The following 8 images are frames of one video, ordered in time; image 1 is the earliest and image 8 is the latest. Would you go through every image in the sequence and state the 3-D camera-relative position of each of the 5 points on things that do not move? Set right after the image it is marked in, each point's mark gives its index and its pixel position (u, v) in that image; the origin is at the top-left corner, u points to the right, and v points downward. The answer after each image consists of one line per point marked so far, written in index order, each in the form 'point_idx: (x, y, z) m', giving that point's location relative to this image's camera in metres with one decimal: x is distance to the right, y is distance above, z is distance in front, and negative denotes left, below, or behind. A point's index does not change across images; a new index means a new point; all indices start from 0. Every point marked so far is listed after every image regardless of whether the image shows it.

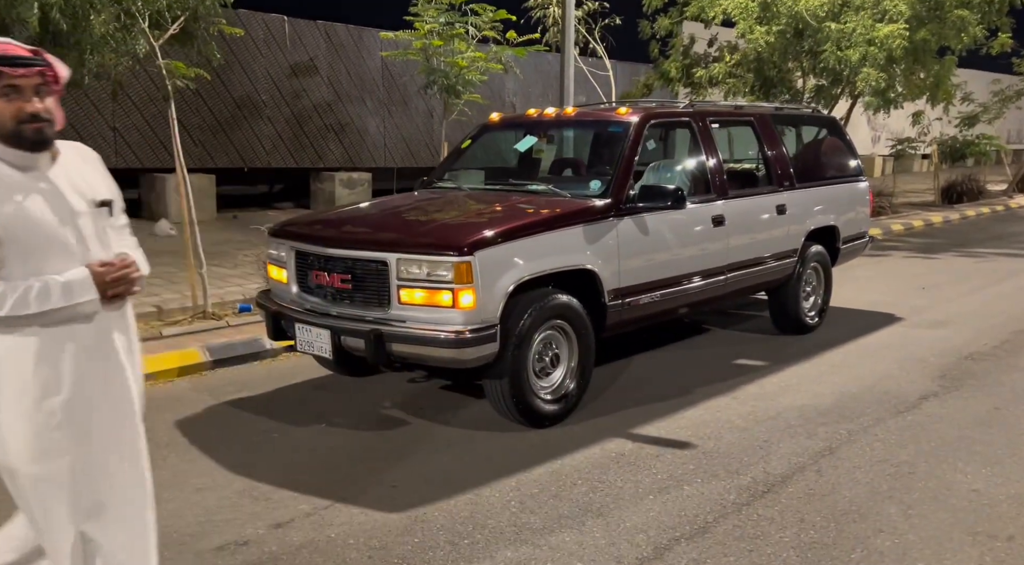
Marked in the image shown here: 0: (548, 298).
0: (+0.2, -0.1, +5.1) m
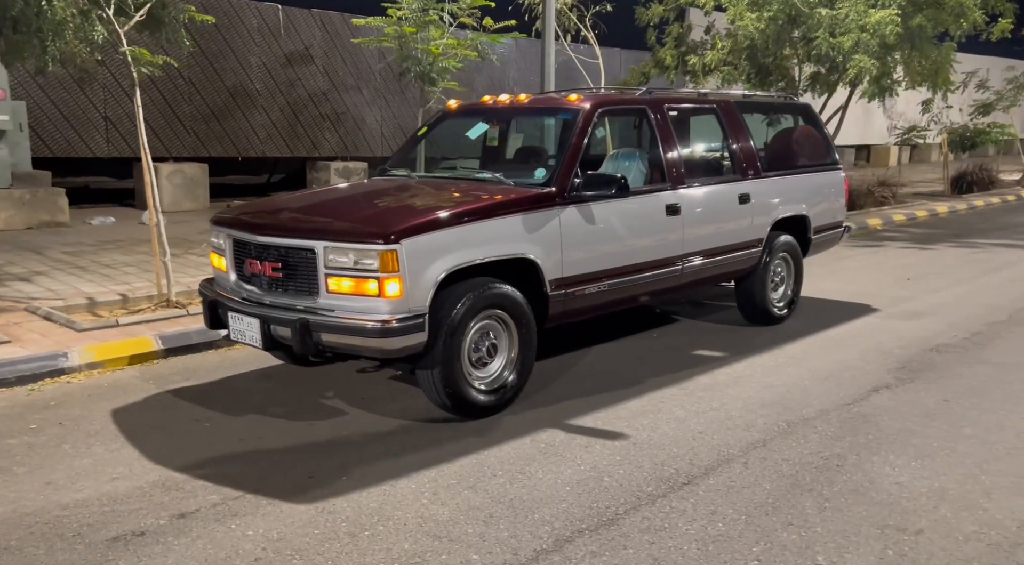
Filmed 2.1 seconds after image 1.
0: (-0.2, 0.0, +5.0) m
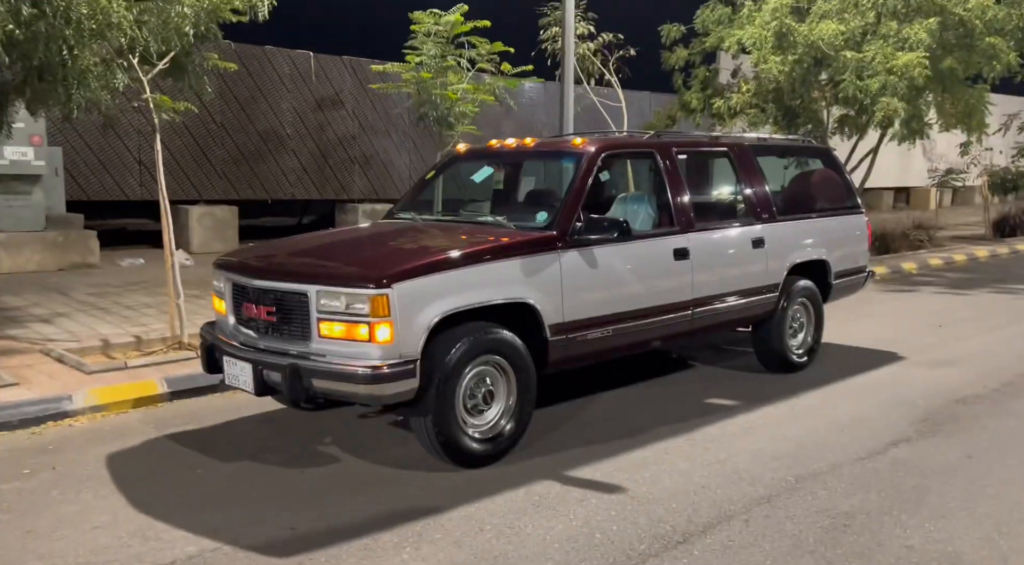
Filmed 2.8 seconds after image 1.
0: (-0.2, -0.3, +4.9) m
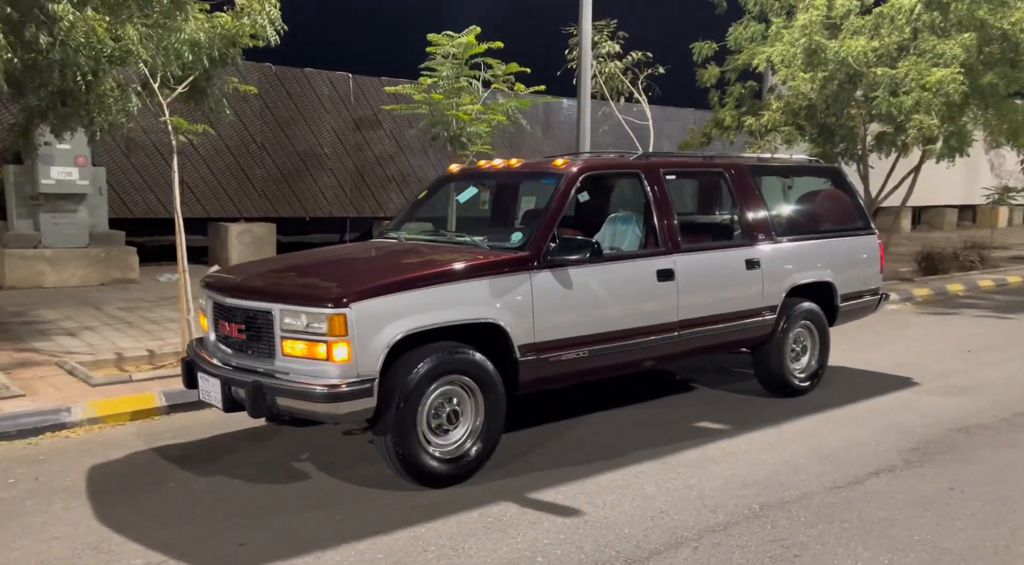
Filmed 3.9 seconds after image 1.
0: (-0.4, -0.4, +5.0) m
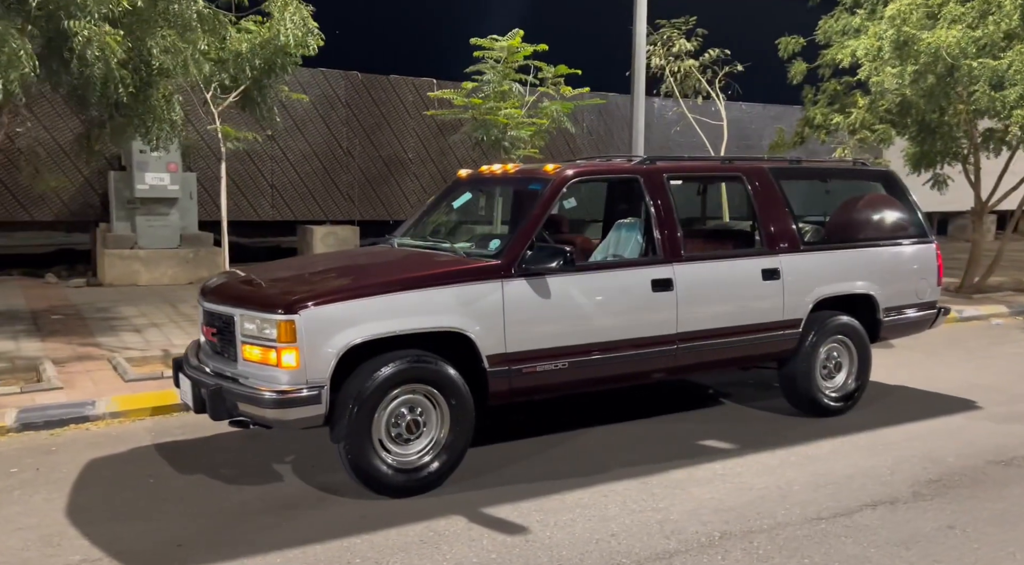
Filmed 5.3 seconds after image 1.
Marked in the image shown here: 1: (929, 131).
0: (-0.6, -0.4, +4.9) m
1: (+5.8, +2.1, +12.6) m
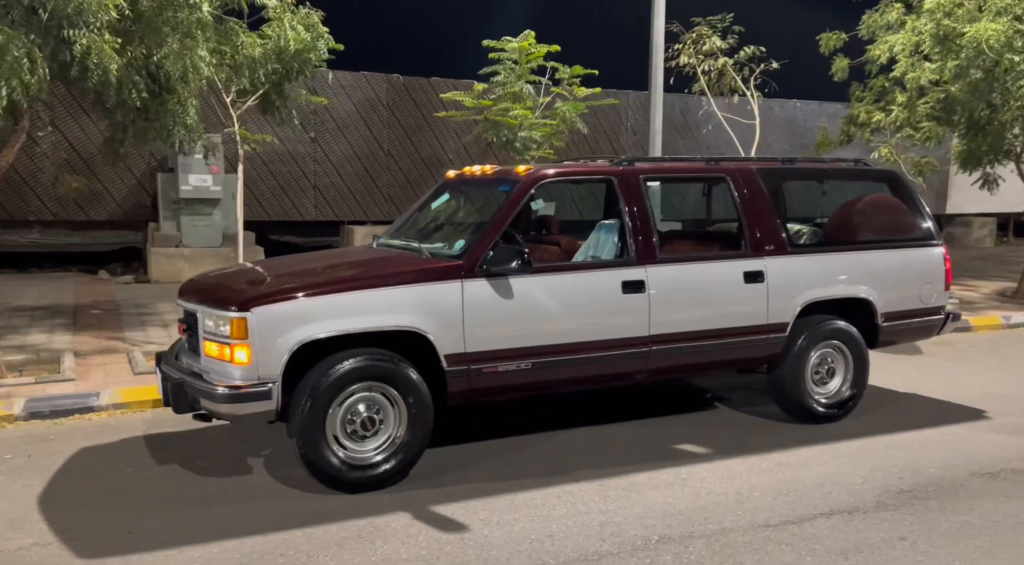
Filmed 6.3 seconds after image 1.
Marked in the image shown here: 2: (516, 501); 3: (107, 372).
0: (-0.9, -0.4, +5.0) m
1: (+6.2, +2.1, +12.1) m
2: (0.0, -1.2, +5.0) m
3: (-3.5, -0.8, +7.7) m
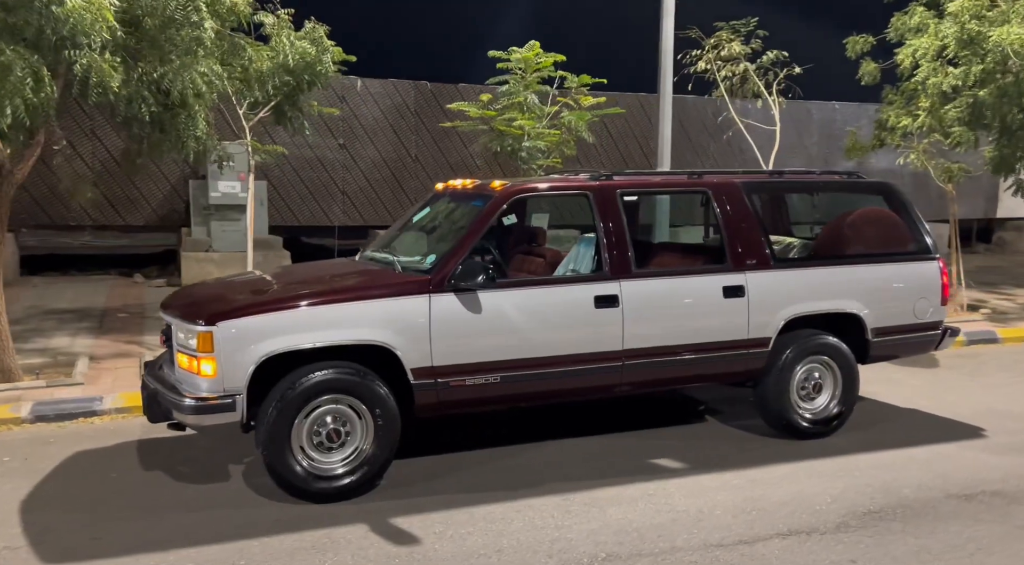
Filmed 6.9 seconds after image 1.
0: (-1.1, -0.5, +5.2) m
1: (+6.5, +1.9, +11.7) m
2: (-0.2, -1.3, +5.0) m
3: (-3.6, -0.9, +8.0) m
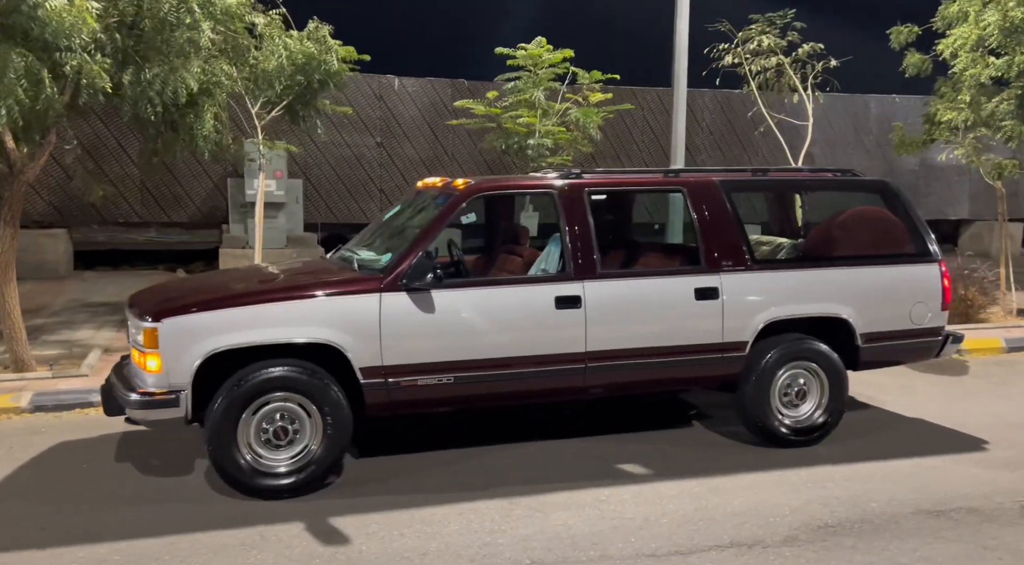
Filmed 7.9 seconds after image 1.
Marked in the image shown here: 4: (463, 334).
0: (-1.4, -0.5, +5.2) m
1: (+6.7, +1.9, +11.1) m
2: (-0.5, -1.3, +5.0) m
3: (-3.6, -0.8, +8.2) m
4: (-0.3, -0.3, +5.5) m
